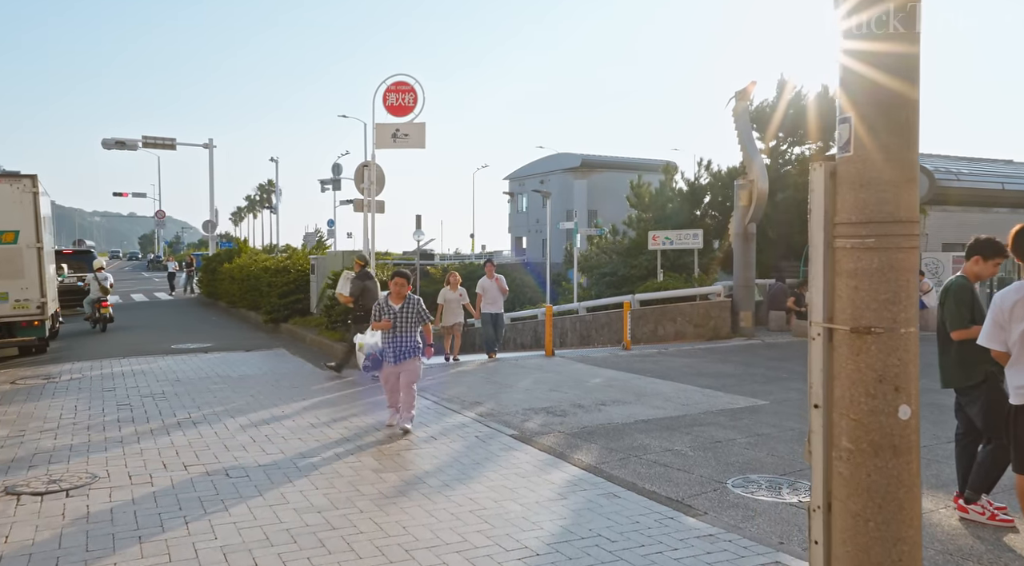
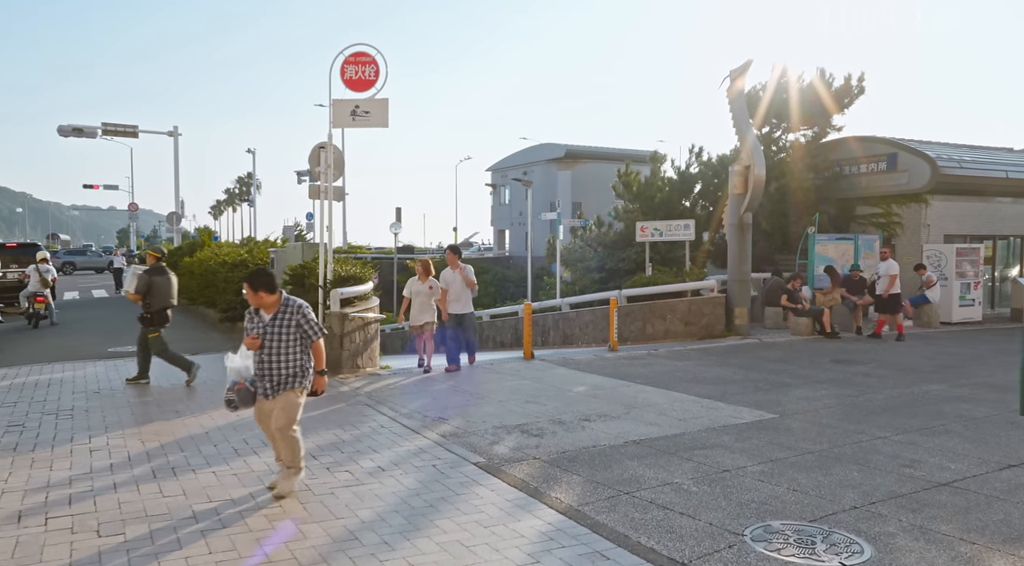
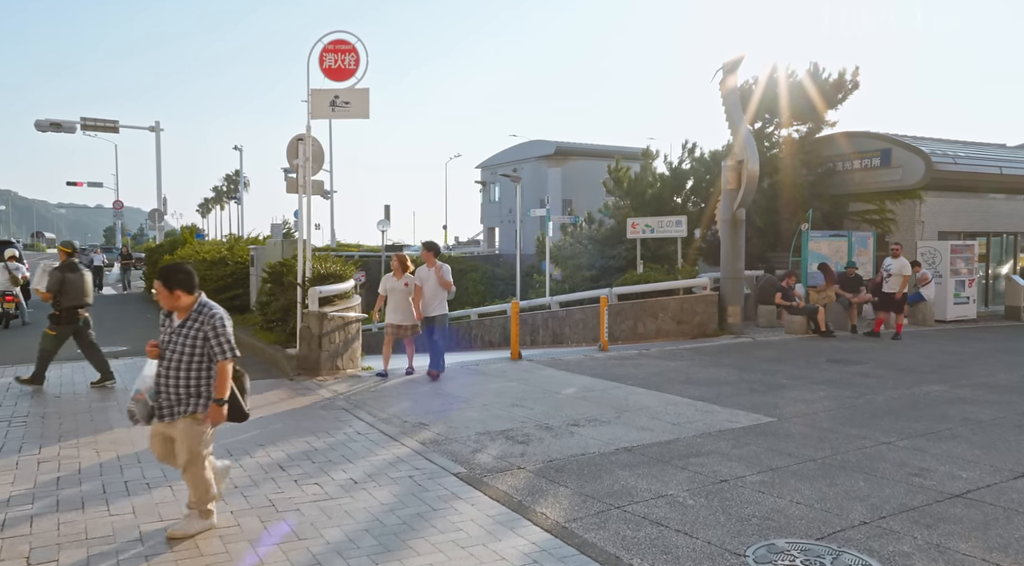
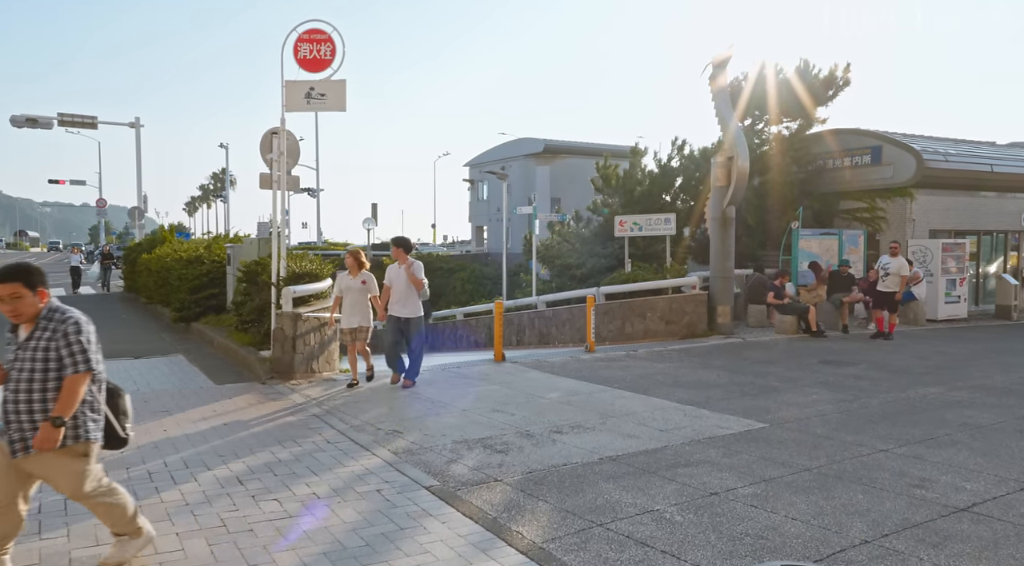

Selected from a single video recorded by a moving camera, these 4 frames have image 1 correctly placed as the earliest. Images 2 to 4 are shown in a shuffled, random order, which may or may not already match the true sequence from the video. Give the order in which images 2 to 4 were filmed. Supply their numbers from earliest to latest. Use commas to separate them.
2, 3, 4
